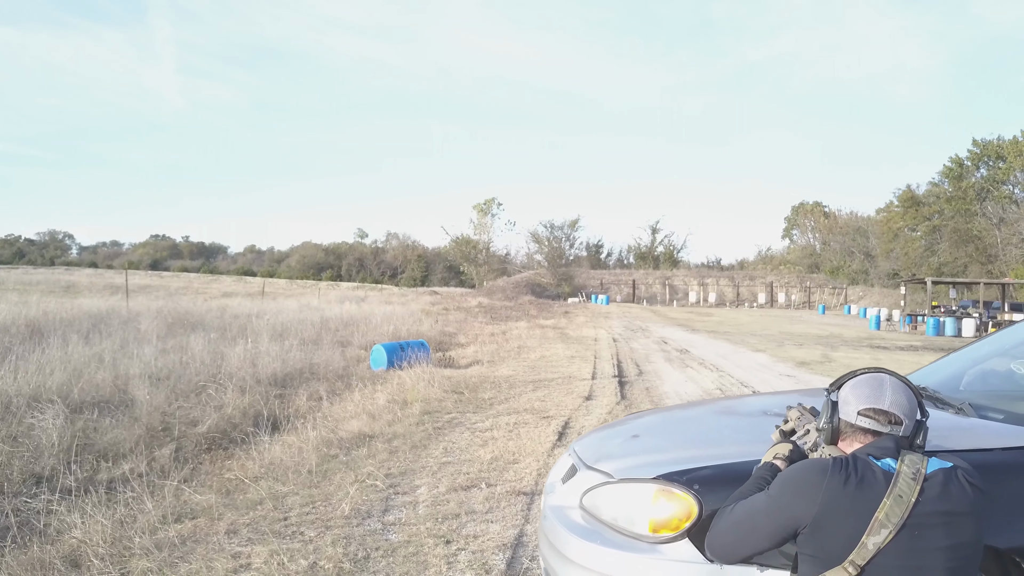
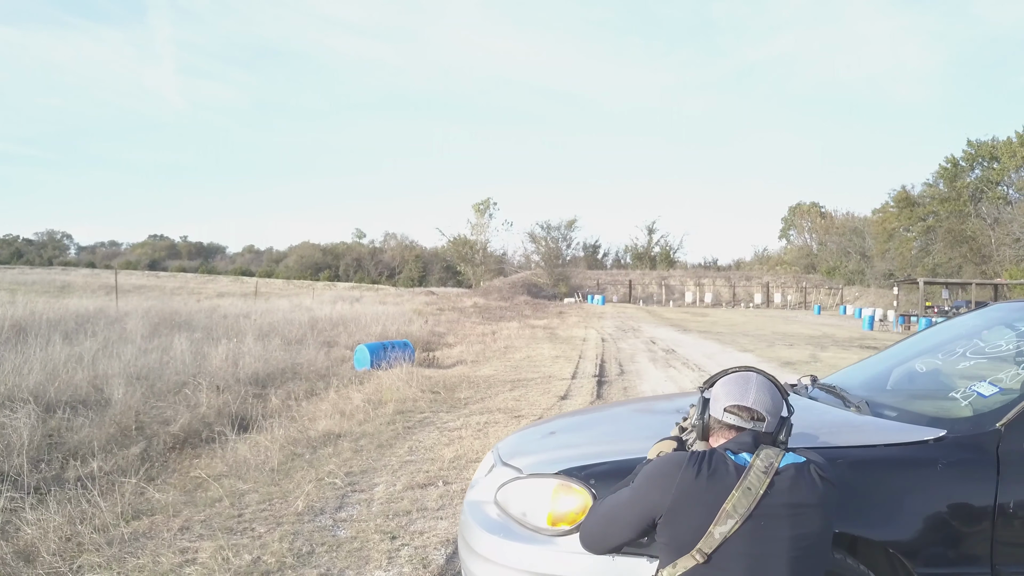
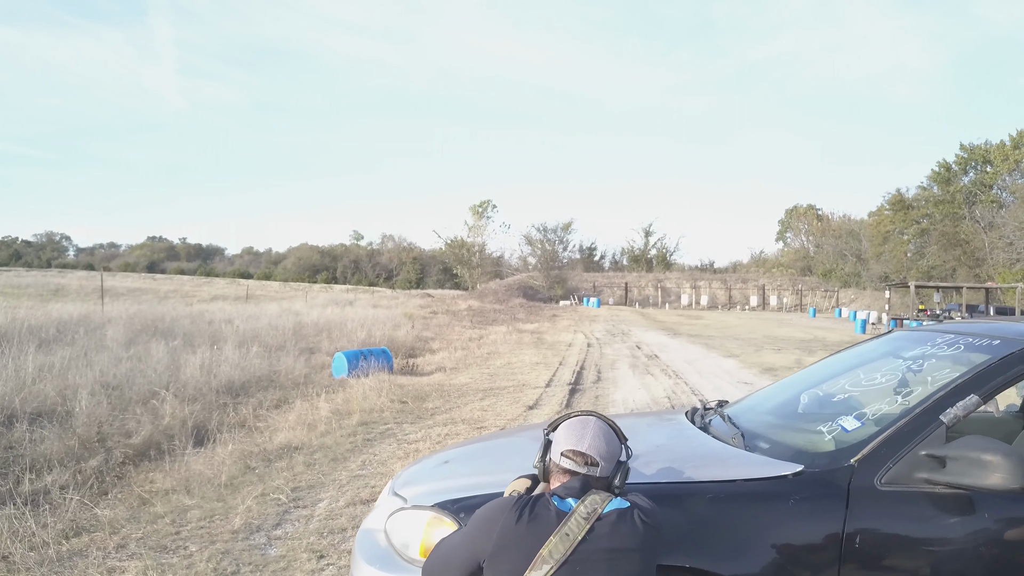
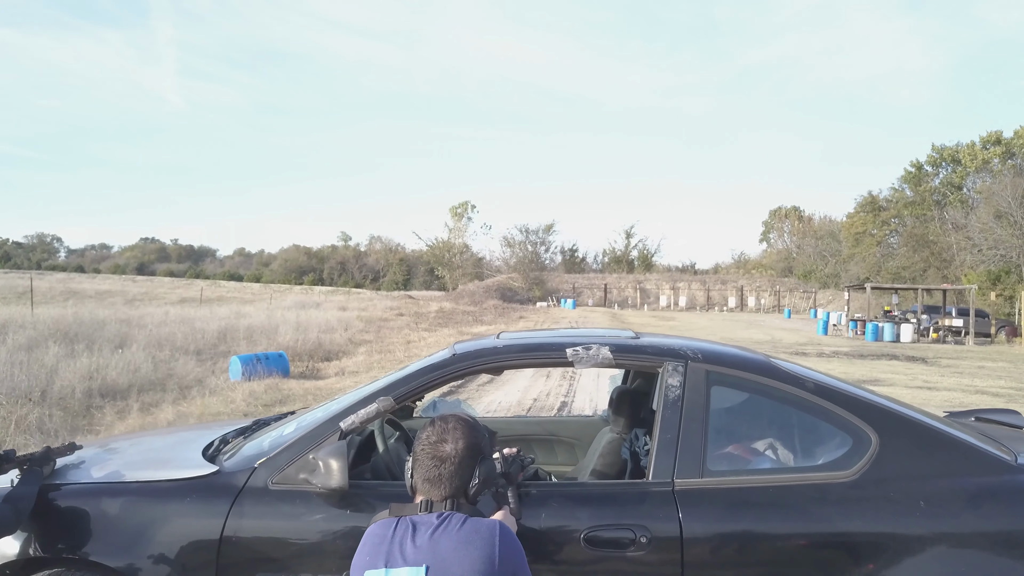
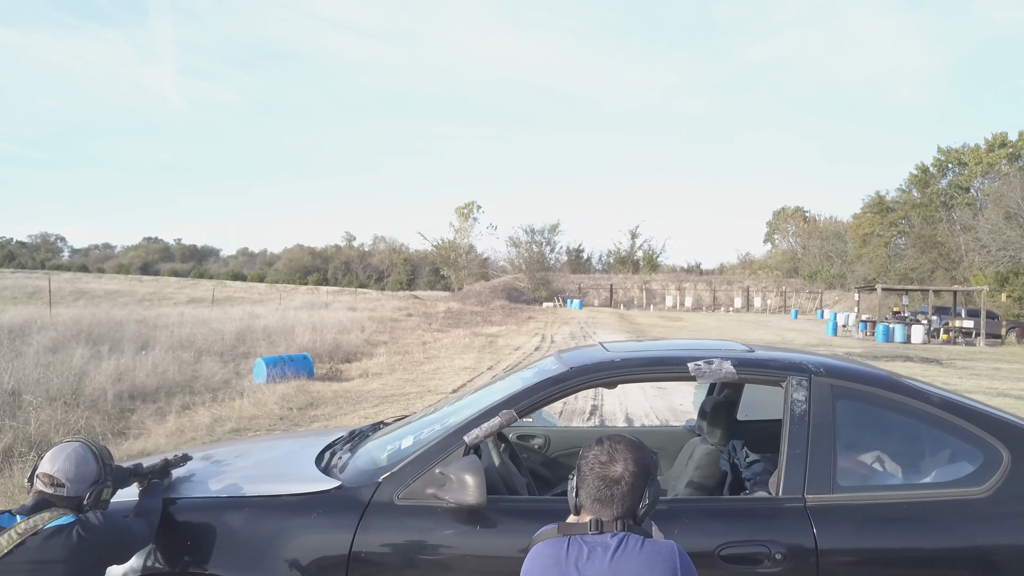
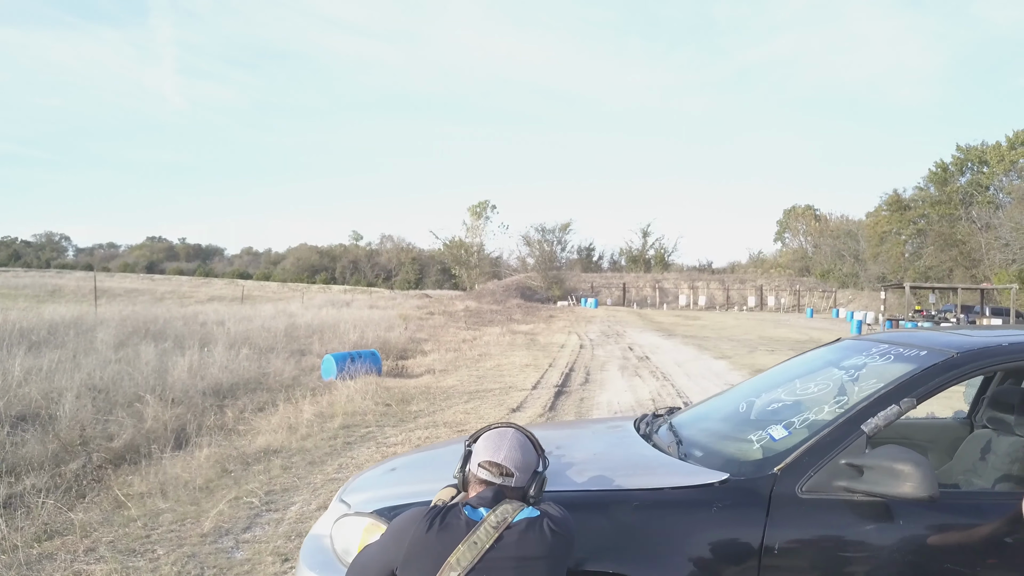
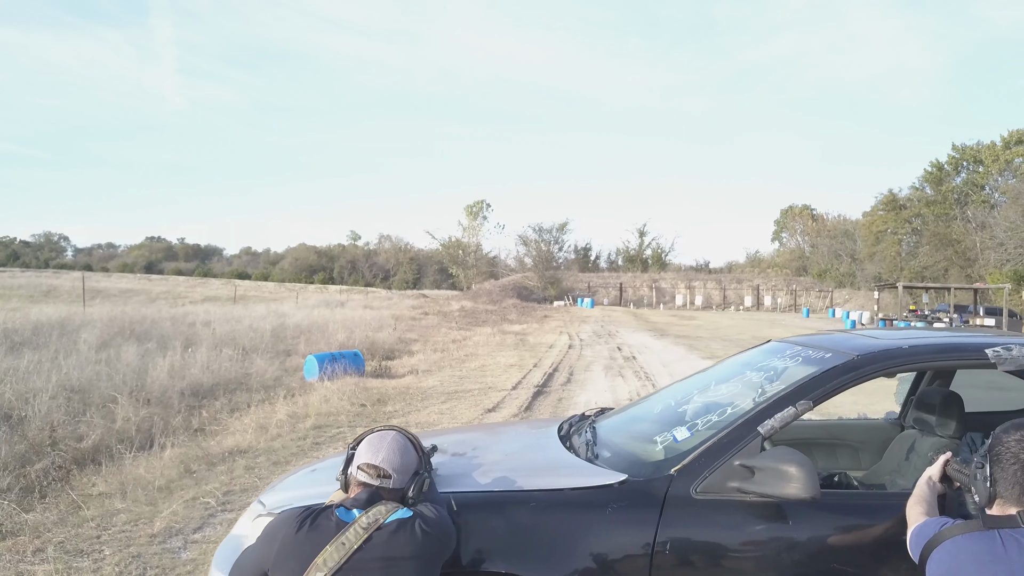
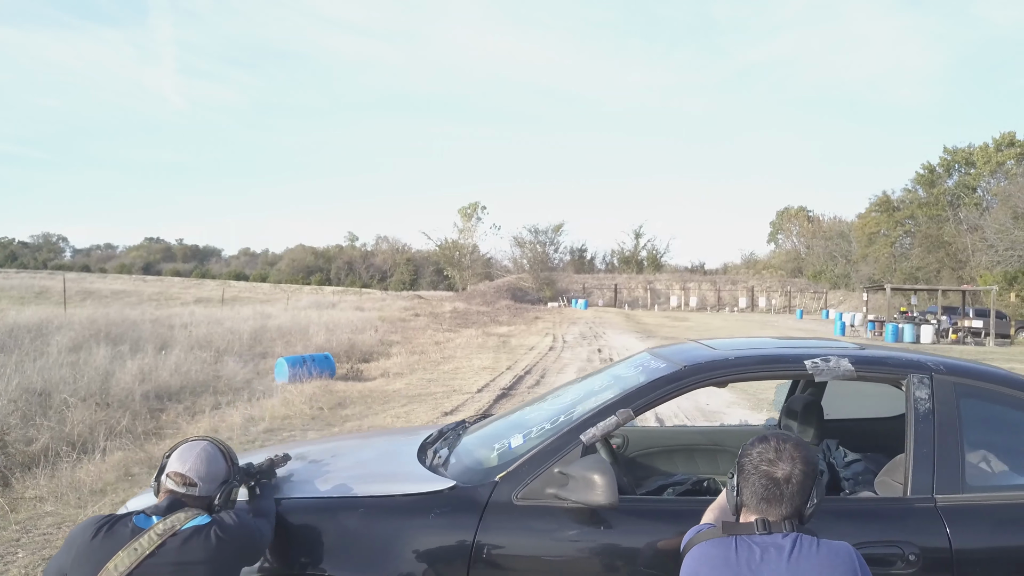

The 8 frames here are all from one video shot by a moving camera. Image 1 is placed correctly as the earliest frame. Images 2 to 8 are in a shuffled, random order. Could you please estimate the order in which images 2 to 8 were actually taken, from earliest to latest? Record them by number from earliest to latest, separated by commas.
2, 3, 6, 7, 8, 5, 4
